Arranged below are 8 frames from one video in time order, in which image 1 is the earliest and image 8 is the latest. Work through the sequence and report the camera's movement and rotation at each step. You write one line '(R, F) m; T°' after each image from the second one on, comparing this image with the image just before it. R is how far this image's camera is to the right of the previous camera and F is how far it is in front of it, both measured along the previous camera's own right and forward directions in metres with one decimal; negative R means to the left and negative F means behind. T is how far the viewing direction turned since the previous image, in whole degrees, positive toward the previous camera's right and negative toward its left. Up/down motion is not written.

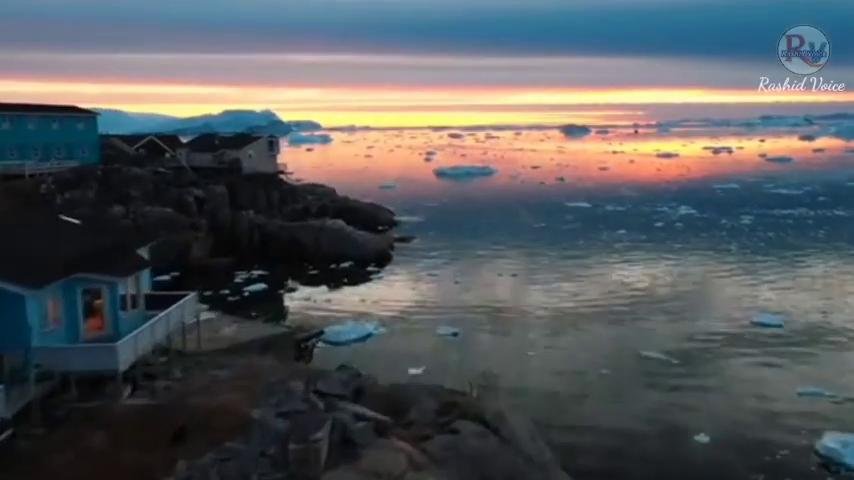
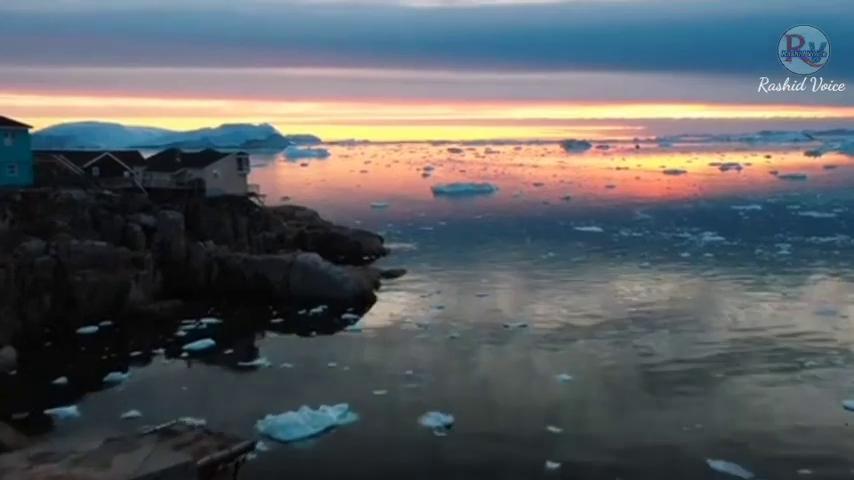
(+0.3, +4.6) m; 0°
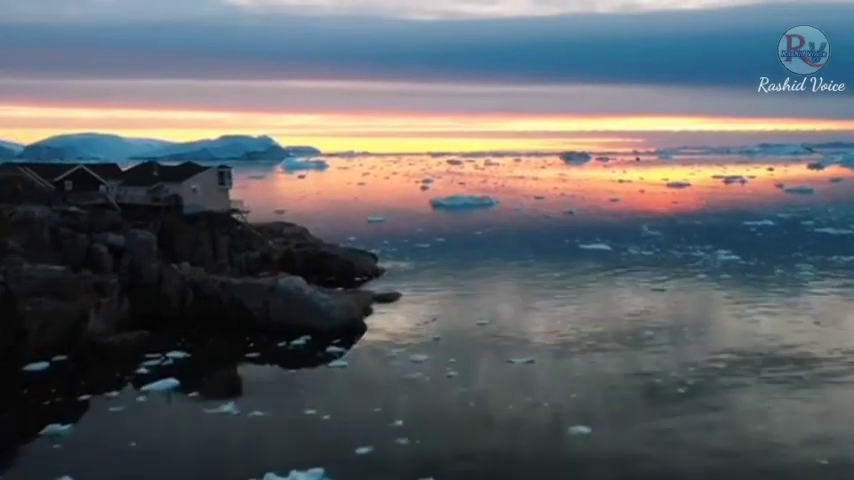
(+0.1, +2.2) m; 0°
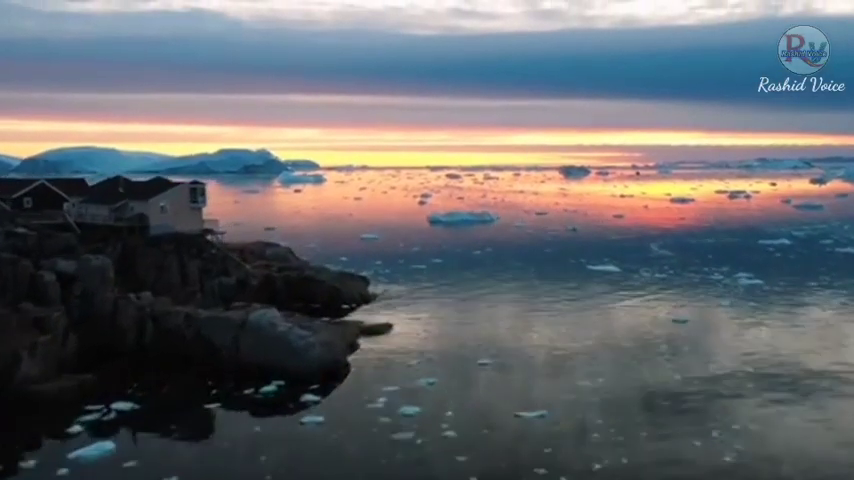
(+0.2, +2.8) m; 0°
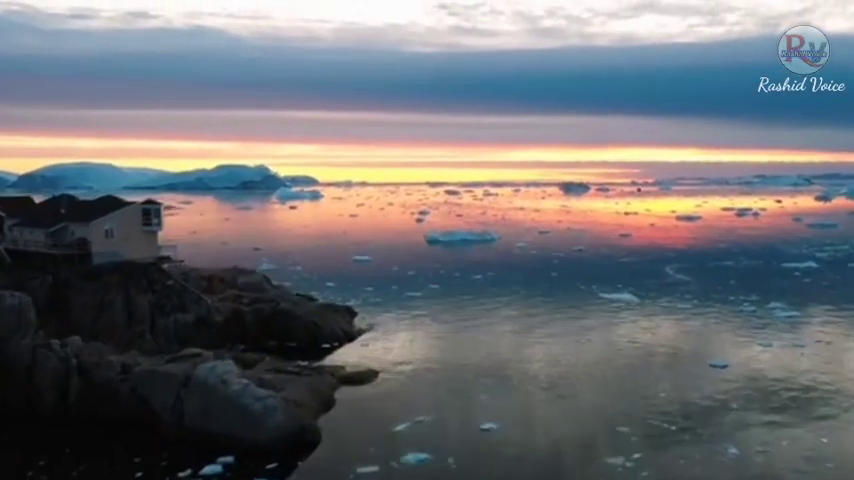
(+0.2, +3.7) m; 0°
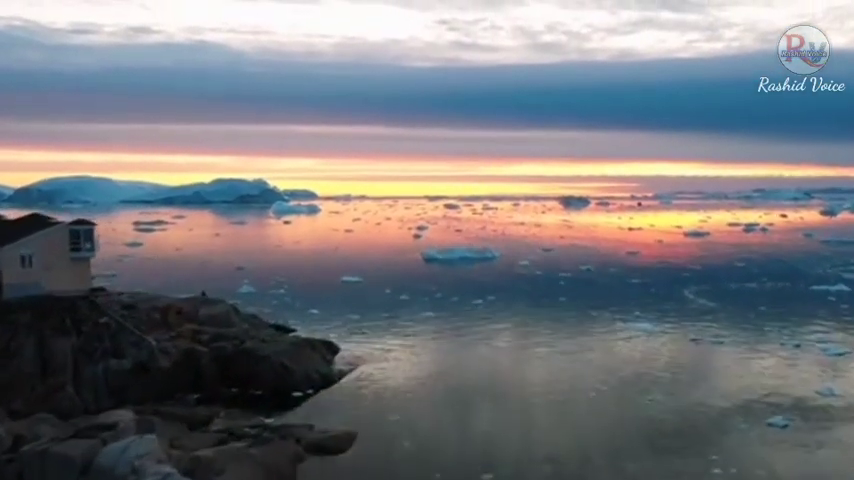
(+0.2, +3.9) m; 0°
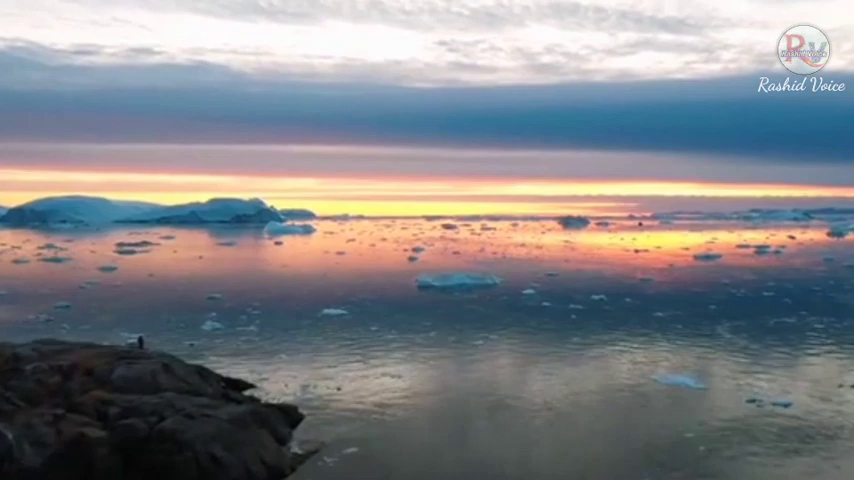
(+0.3, +5.4) m; 0°
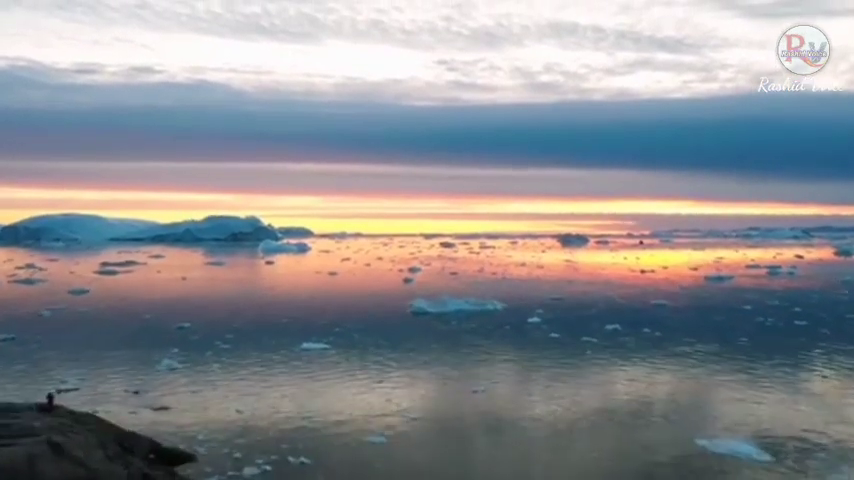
(+0.3, +4.9) m; 0°
